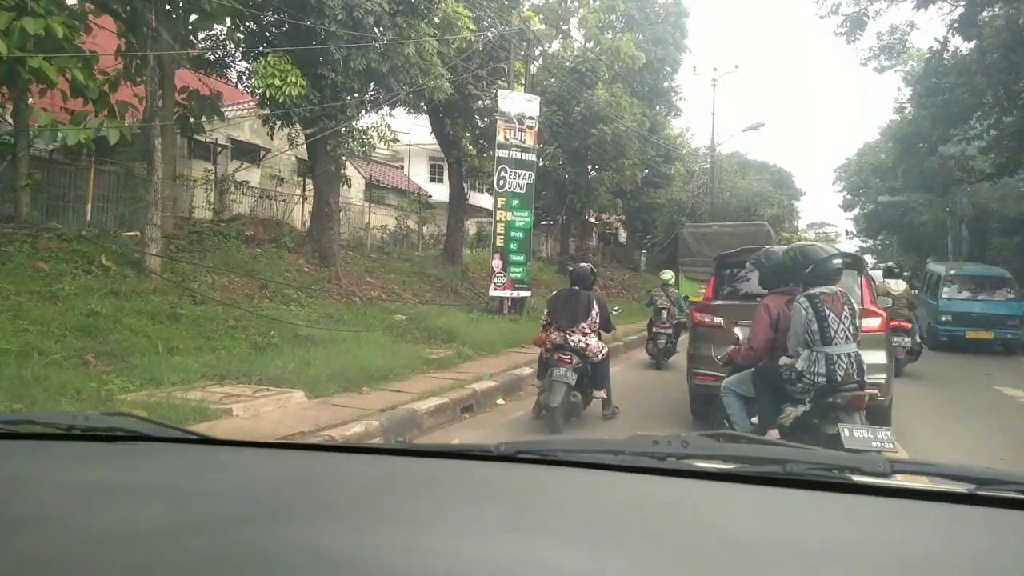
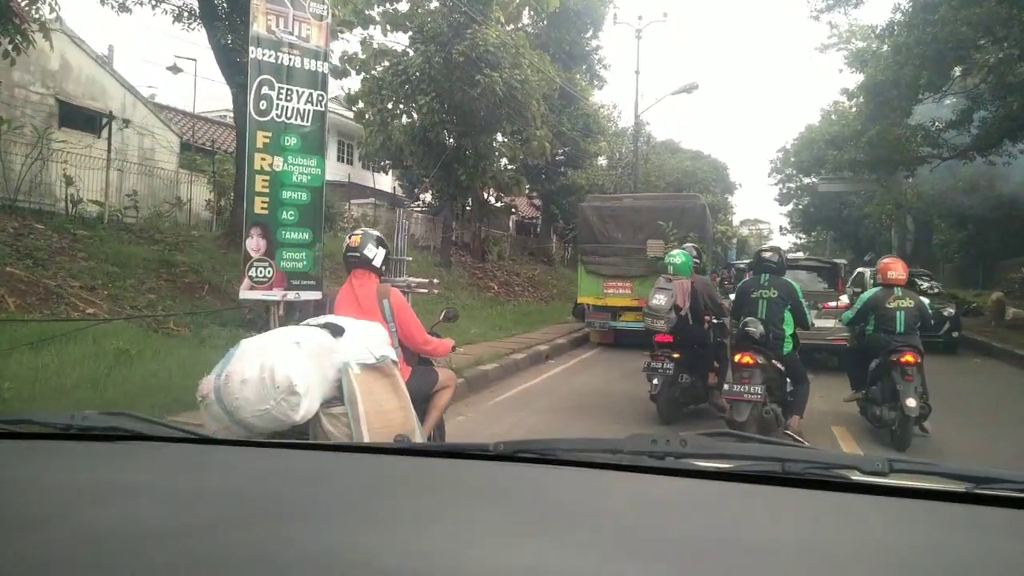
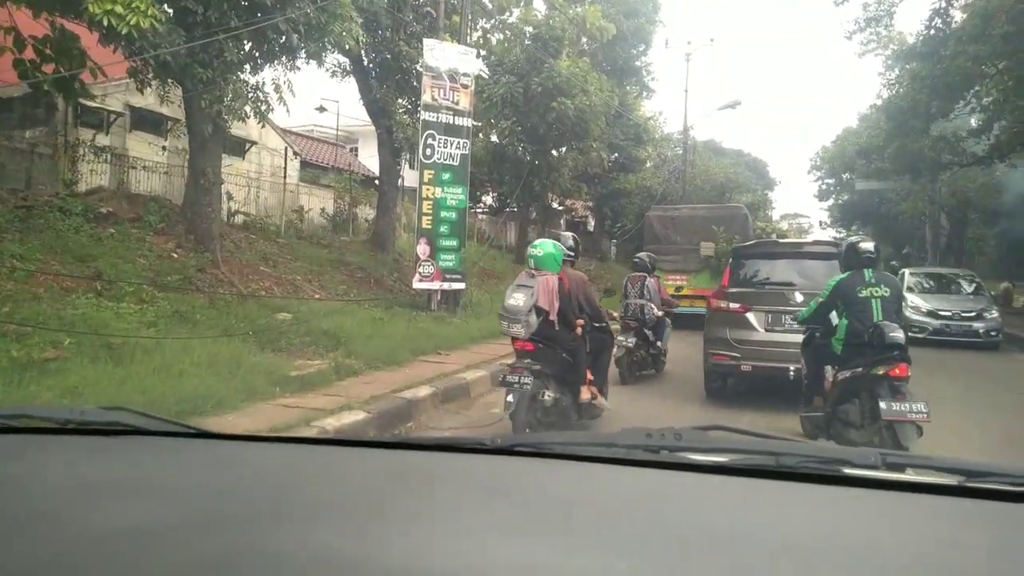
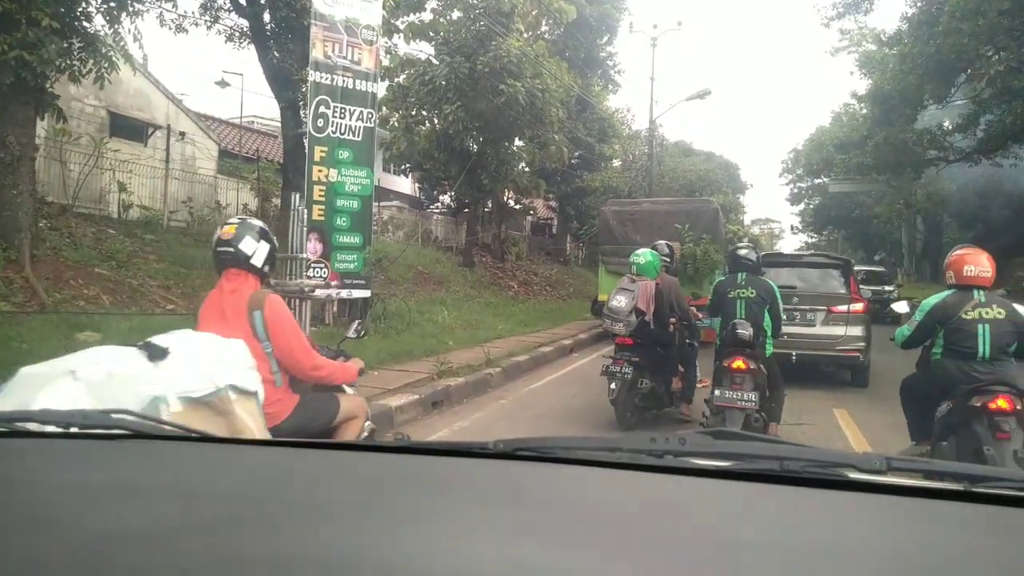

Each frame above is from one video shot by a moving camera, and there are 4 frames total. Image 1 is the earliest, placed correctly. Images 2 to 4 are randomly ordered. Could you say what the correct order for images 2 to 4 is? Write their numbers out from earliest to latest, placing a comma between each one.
3, 4, 2
